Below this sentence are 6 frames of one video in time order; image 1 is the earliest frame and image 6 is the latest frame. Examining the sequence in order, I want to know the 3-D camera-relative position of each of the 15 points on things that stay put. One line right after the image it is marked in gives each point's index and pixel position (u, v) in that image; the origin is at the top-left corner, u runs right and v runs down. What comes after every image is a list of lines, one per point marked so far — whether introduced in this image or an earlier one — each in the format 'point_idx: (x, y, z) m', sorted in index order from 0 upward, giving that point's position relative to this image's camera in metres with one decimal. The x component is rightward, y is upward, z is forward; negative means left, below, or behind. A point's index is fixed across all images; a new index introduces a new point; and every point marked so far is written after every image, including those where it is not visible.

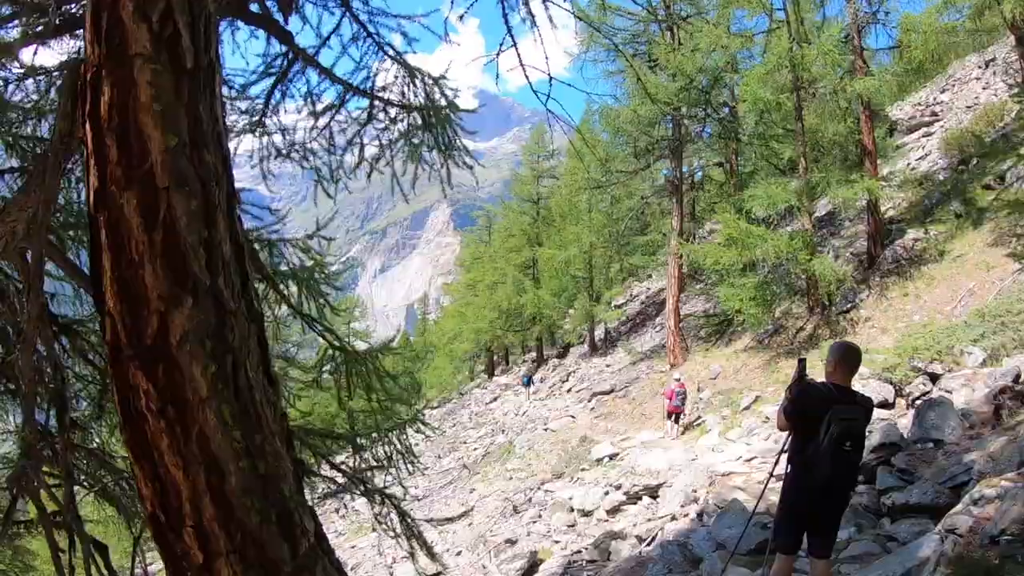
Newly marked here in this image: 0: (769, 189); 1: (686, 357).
0: (+5.9, +2.3, +14.0) m
1: (+4.9, -1.9, +17.1) m
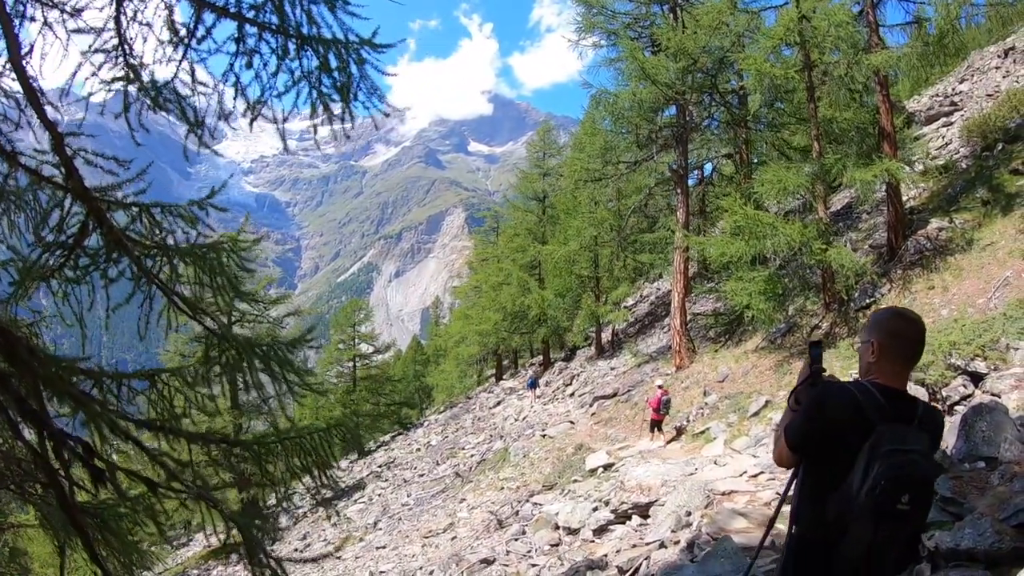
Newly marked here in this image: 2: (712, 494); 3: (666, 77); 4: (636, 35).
0: (+5.6, +2.4, +12.9) m
1: (+4.7, -1.9, +15.9) m
2: (+2.4, -2.5, +7.3) m
3: (+3.8, +5.2, +15.2) m
4: (+3.4, +7.0, +16.9) m
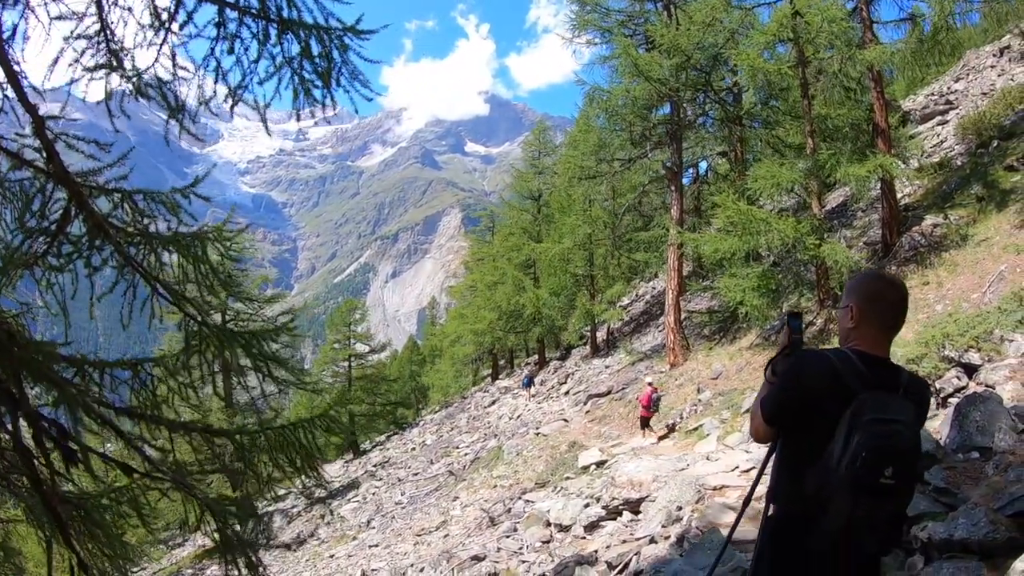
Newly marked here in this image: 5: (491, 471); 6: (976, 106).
0: (+5.5, +2.5, +12.8) m
1: (+4.5, -1.8, +15.9) m
2: (+2.3, -2.4, +7.2) m
3: (+3.7, +5.3, +15.1) m
4: (+3.3, +7.0, +16.8) m
5: (-0.6, -5.0, +16.7) m
6: (+13.0, +5.1, +17.1) m
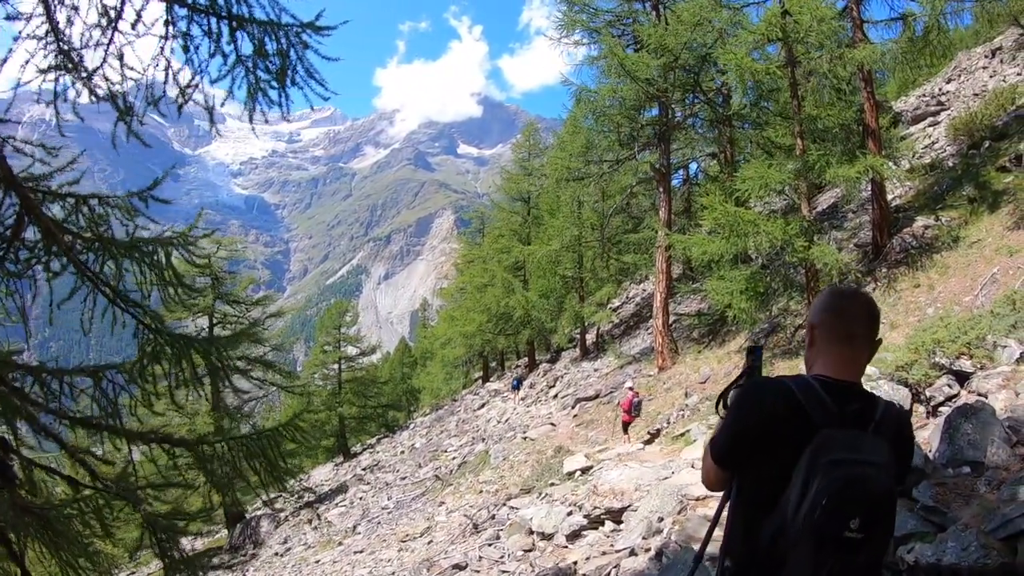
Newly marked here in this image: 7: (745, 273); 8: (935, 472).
0: (+5.2, +2.4, +12.6) m
1: (+4.2, -1.9, +15.7) m
2: (+2.0, -2.4, +7.0) m
3: (+3.4, +5.3, +15.0) m
4: (+2.9, +7.0, +16.6) m
5: (-0.9, -5.0, +16.4) m
6: (+12.7, +5.1, +17.0) m
7: (+4.9, +0.3, +12.7) m
8: (+3.7, -1.6, +5.3) m
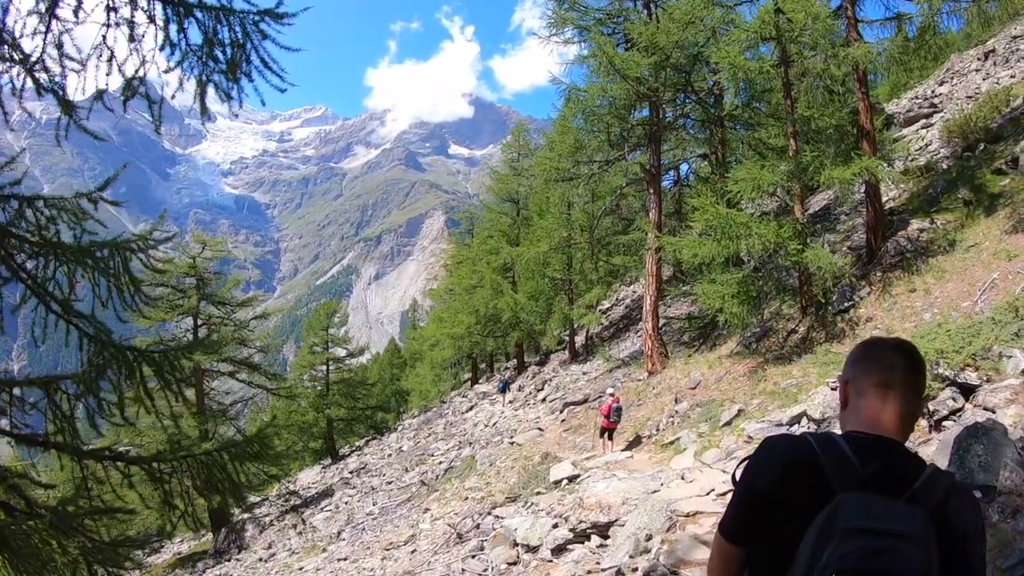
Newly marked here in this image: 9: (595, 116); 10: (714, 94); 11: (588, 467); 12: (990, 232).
0: (+4.9, +2.4, +12.4) m
1: (+3.9, -1.9, +15.4) m
2: (+1.8, -2.5, +6.7) m
3: (+3.1, +5.2, +14.7) m
4: (+2.6, +6.9, +16.3) m
5: (-1.3, -5.1, +16.1) m
6: (+12.3, +4.9, +16.9) m
7: (+4.6, +0.2, +12.5) m
8: (+3.5, -1.6, +5.0) m
9: (+2.1, +4.5, +15.8) m
10: (+5.2, +5.0, +15.8) m
11: (+1.5, -3.4, +11.6) m
12: (+8.7, +1.0, +11.2) m
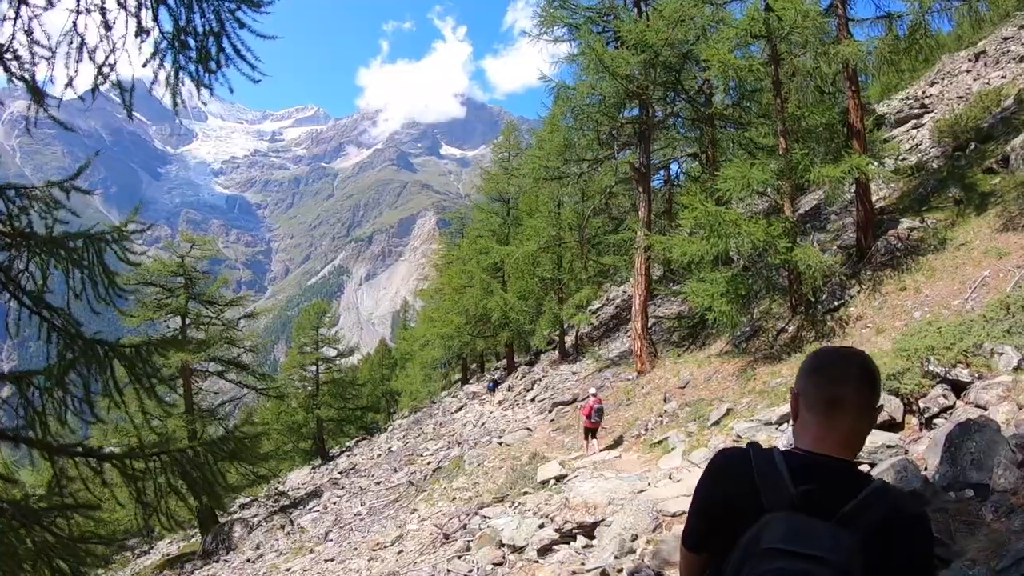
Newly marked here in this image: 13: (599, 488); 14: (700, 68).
0: (+4.7, +2.4, +12.3) m
1: (+3.6, -1.9, +15.3) m
2: (+1.7, -2.4, +6.6) m
3: (+2.8, +5.2, +14.6) m
4: (+2.3, +6.9, +16.2) m
5: (-1.6, -5.1, +15.9) m
6: (+12.0, +4.9, +16.9) m
7: (+4.4, +0.2, +12.4) m
8: (+3.4, -1.6, +5.0) m
9: (+1.9, +4.5, +15.7) m
10: (+4.9, +5.0, +15.7) m
11: (+1.2, -3.4, +11.5) m
12: (+8.4, +1.0, +11.1) m
13: (+1.3, -2.8, +8.4) m
14: (+4.6, +5.5, +15.1) m
